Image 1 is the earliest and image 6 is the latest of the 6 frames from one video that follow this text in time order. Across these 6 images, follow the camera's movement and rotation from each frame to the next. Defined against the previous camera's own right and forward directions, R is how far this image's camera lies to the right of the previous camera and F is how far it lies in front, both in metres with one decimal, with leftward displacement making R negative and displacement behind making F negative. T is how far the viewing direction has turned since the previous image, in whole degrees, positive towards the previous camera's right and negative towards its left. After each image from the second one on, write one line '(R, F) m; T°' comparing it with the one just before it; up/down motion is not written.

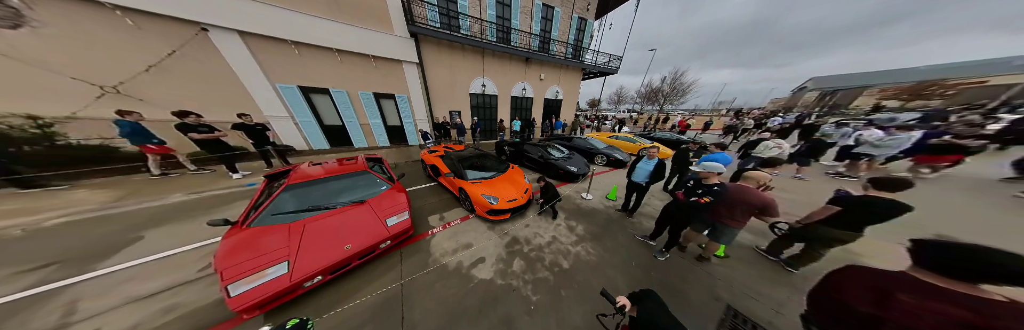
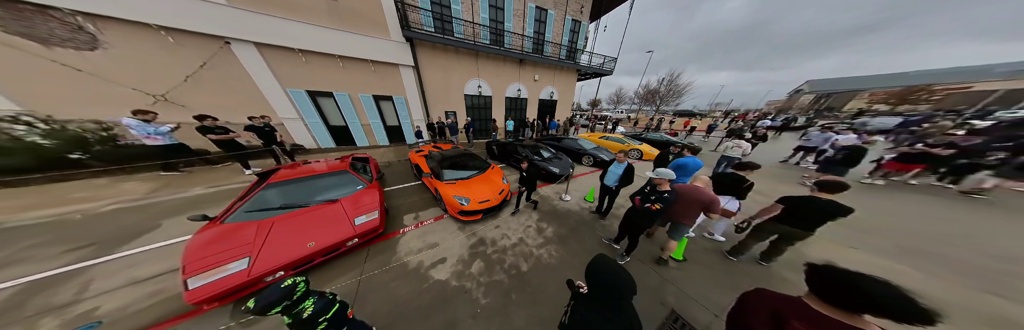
(+0.6, 0.0) m; -1°
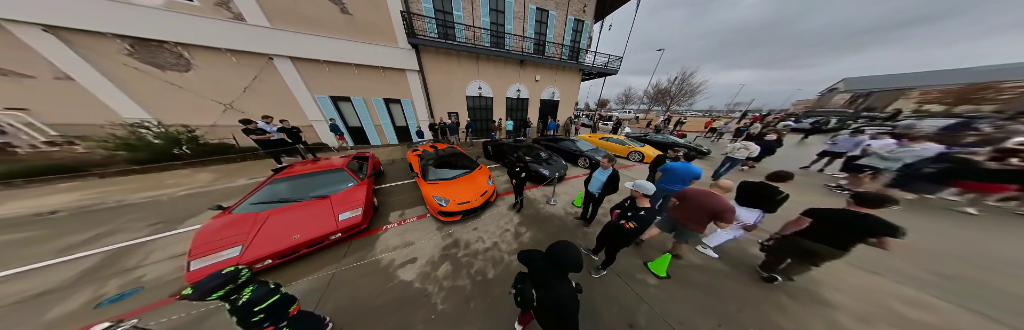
(+0.5, +0.1) m; -3°
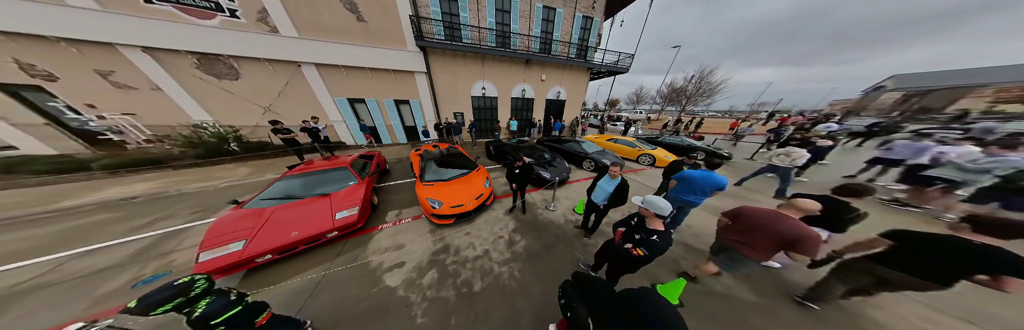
(+0.2, +0.2) m; -3°
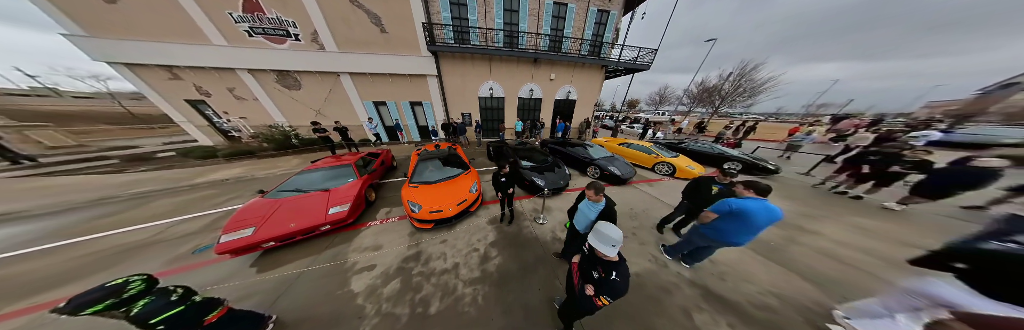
(+0.5, +0.3) m; -5°
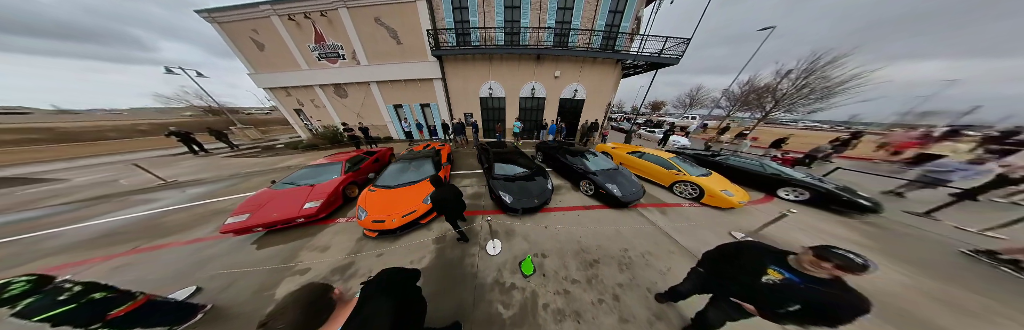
(+1.0, +0.5) m; -6°
